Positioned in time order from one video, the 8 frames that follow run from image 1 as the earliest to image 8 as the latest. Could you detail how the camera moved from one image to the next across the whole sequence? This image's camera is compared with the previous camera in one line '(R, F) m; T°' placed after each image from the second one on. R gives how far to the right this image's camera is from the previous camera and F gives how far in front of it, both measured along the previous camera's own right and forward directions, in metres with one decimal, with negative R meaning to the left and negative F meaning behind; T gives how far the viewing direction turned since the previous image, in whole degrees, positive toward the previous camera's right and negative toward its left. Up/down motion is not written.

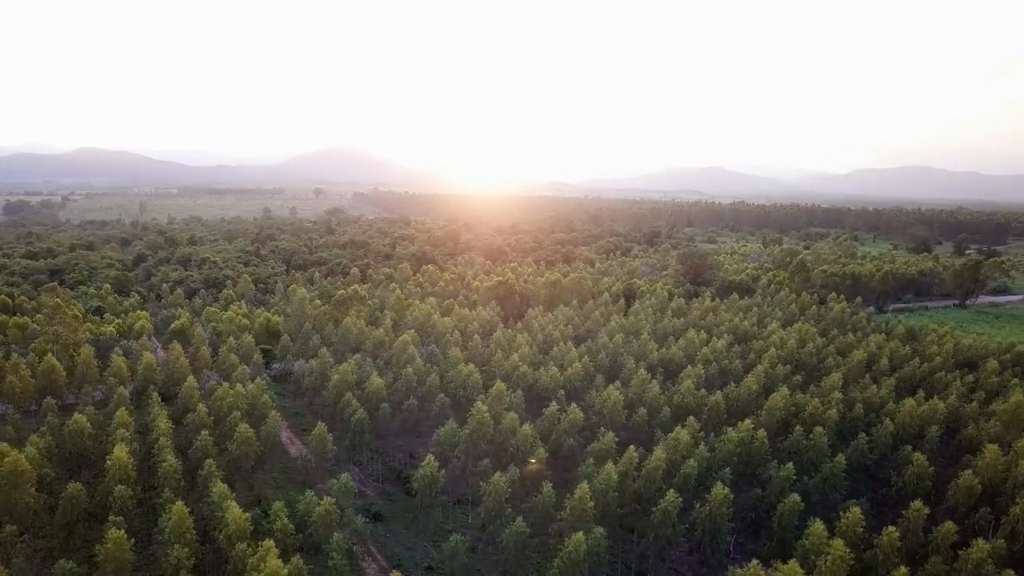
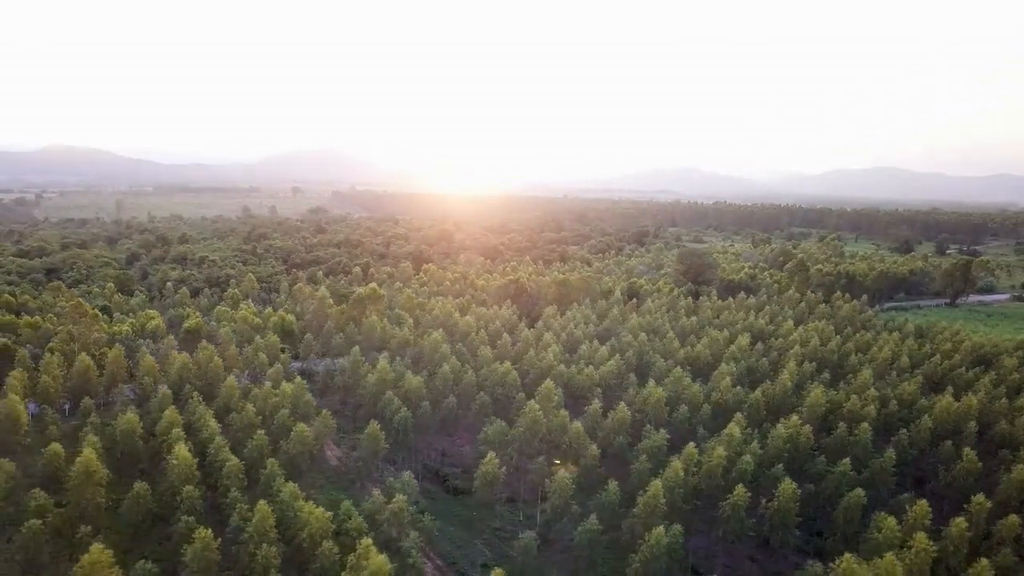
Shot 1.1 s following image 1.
(-2.9, -0.1) m; +2°
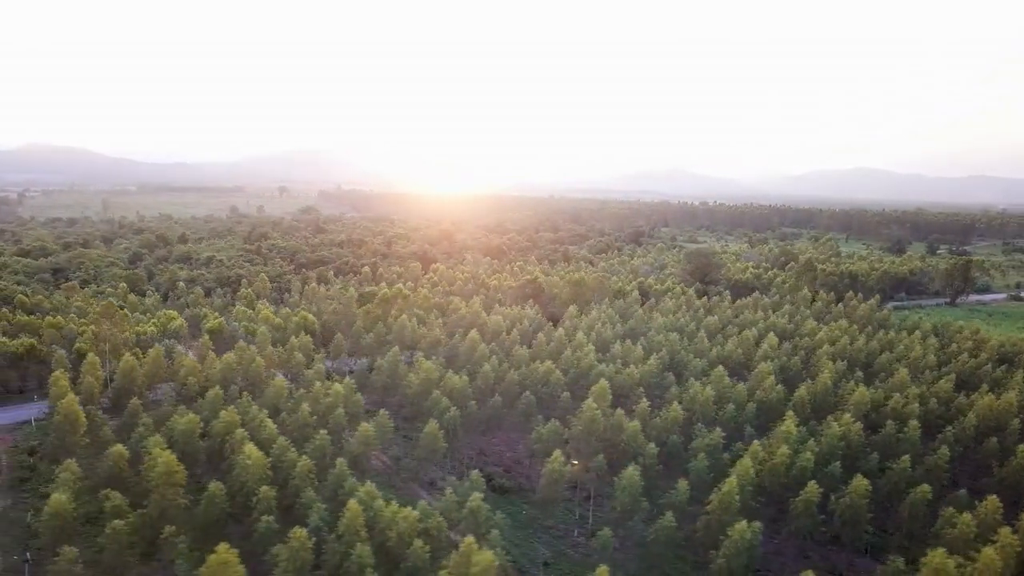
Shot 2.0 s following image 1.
(-2.8, -0.1) m; +1°
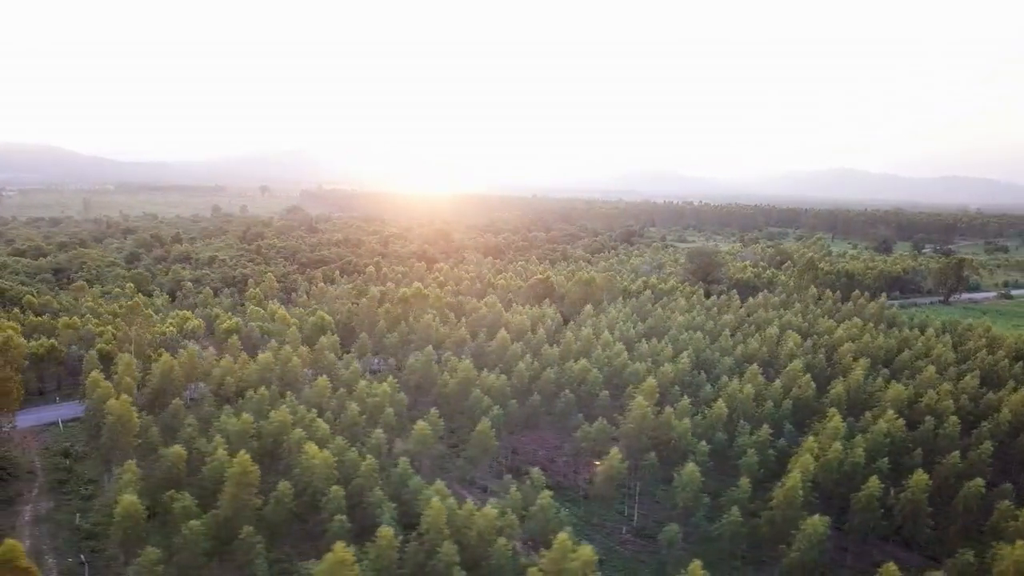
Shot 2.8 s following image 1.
(-2.7, -0.1) m; +1°
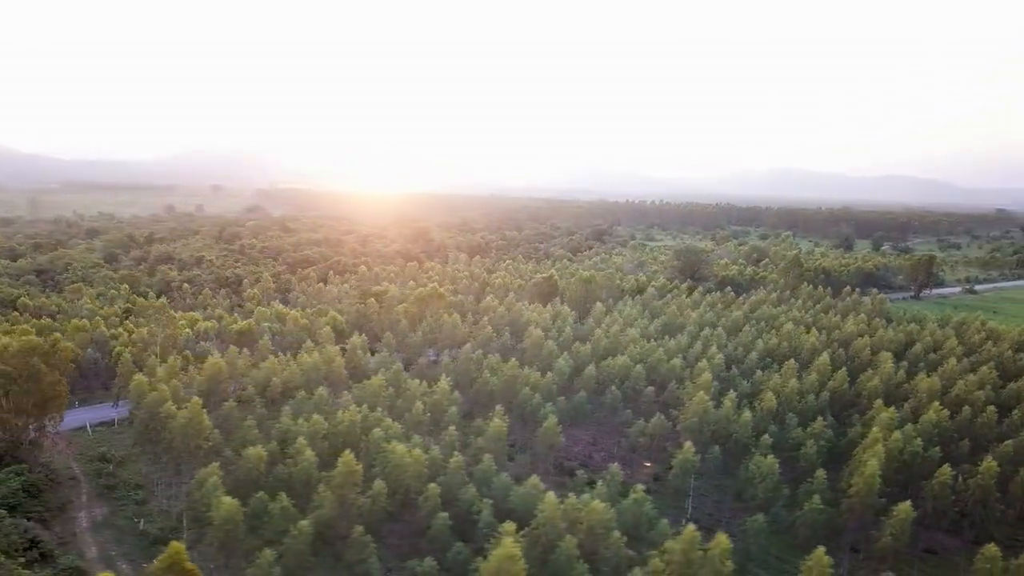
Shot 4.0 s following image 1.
(-4.2, -0.2) m; +3°
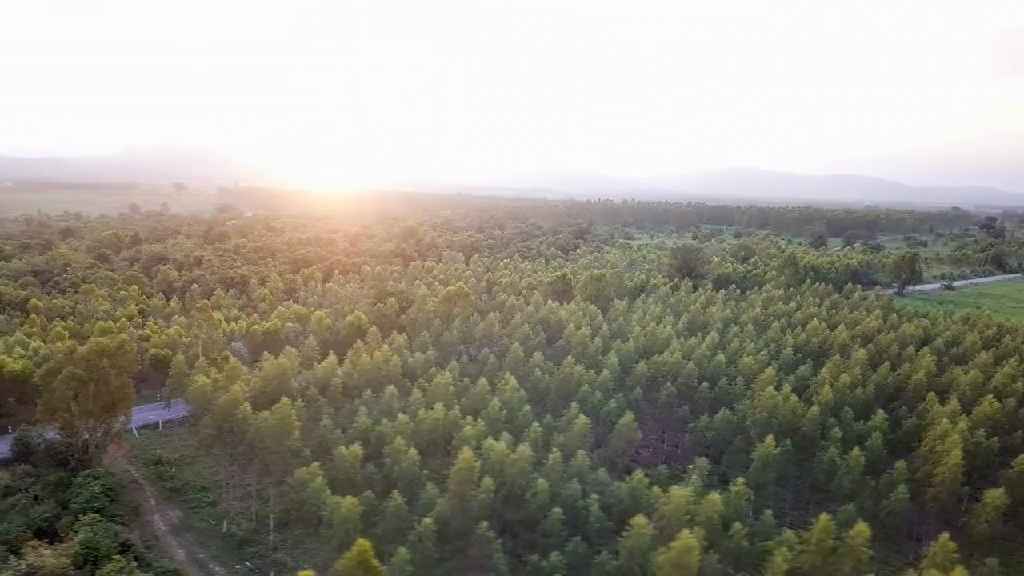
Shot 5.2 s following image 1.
(-4.3, -0.2) m; +3°
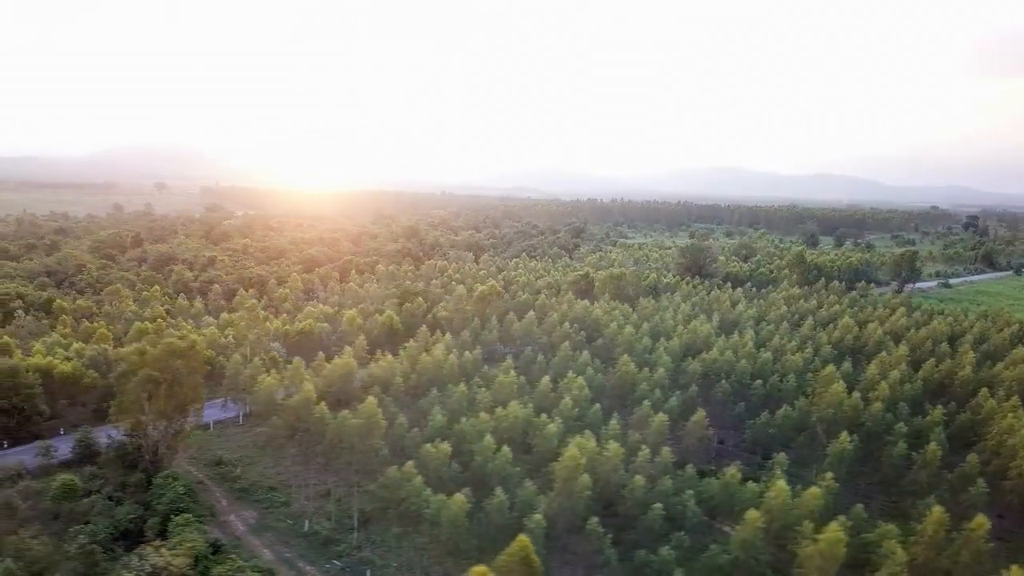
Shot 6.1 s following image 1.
(-3.5, -0.2) m; +1°
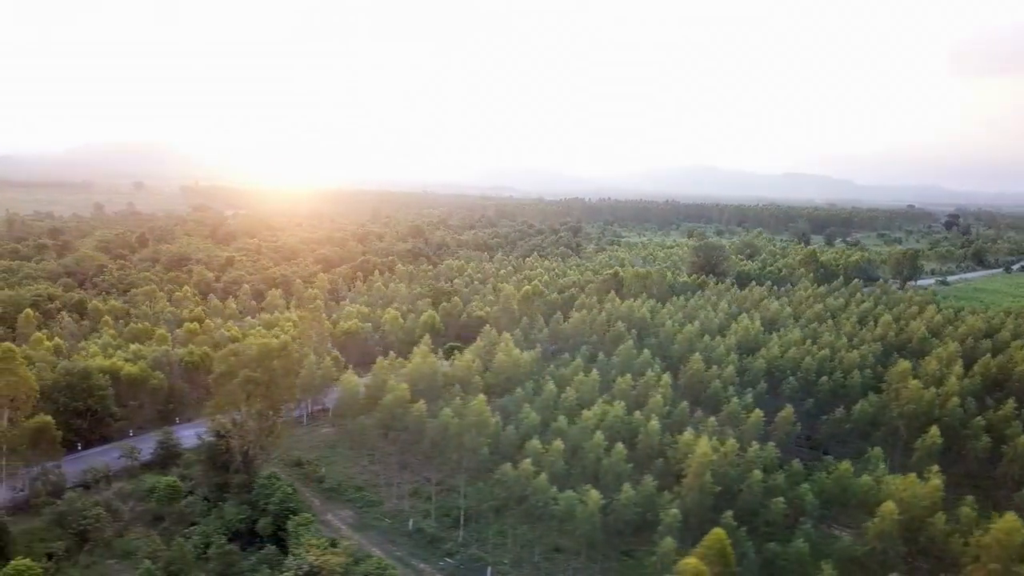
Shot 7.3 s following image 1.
(-4.5, -0.2) m; +2°
